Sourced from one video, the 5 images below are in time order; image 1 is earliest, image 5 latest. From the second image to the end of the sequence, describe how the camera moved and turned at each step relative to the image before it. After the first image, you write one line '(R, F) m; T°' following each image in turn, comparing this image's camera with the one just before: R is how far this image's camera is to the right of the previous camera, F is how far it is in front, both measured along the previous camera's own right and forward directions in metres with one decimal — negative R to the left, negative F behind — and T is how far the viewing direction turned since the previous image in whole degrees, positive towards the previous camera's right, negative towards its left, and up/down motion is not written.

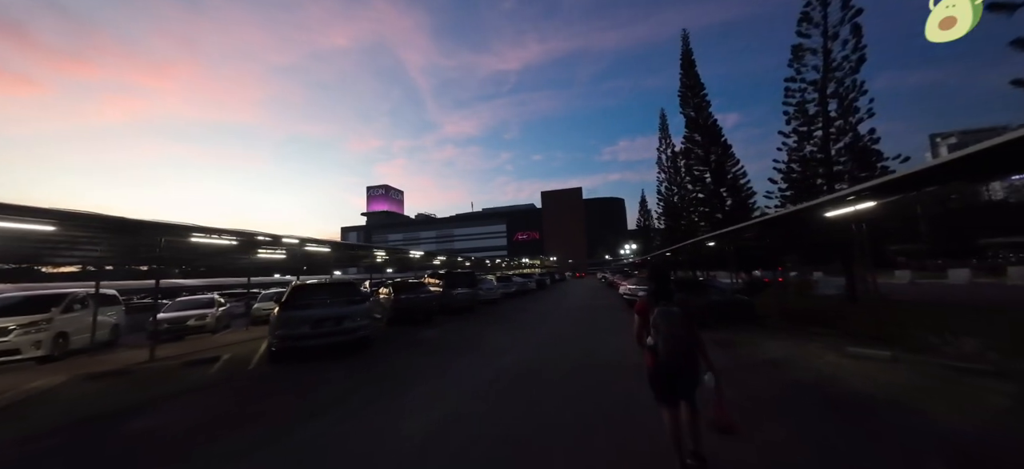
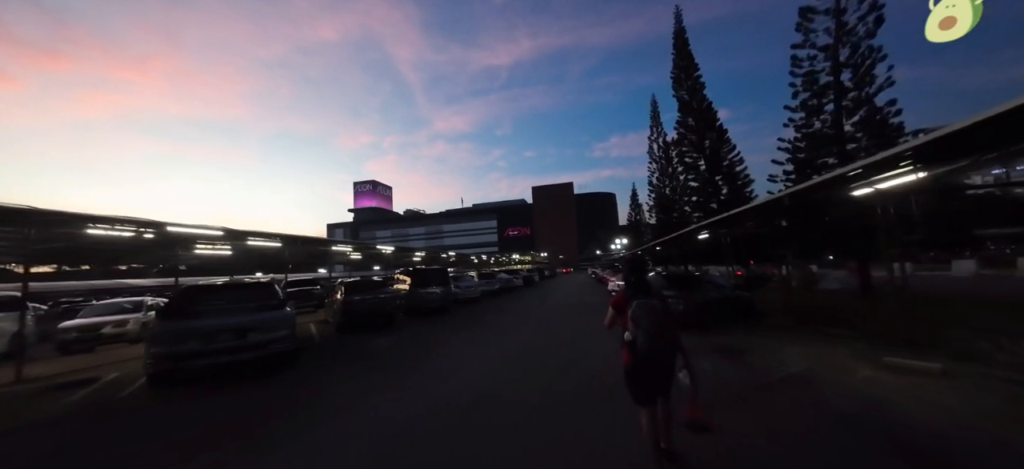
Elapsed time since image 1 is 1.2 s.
(+0.8, +1.6) m; +1°
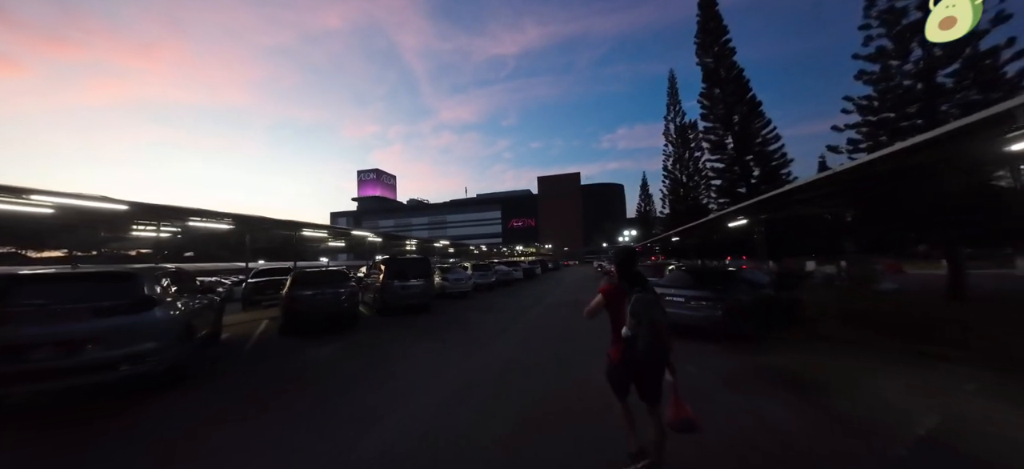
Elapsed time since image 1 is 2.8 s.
(+0.5, +2.1) m; -1°
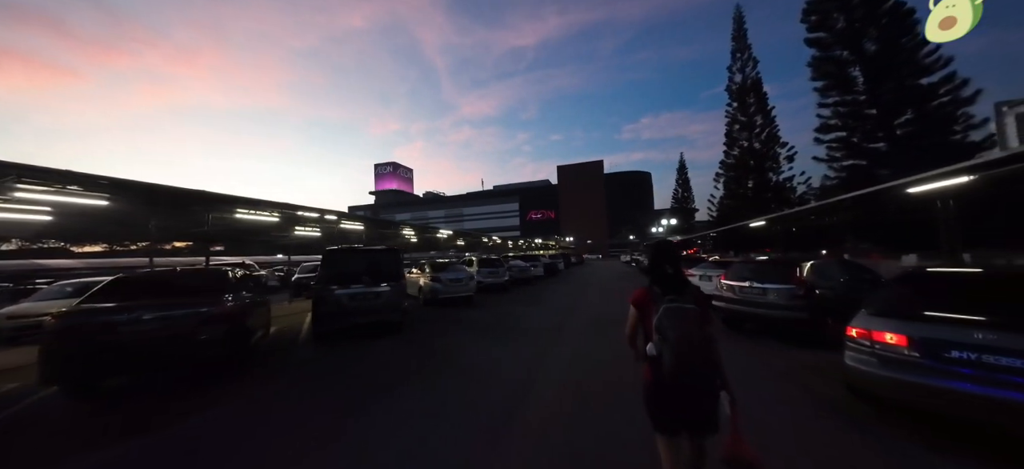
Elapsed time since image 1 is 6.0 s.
(+0.1, +4.4) m; -4°
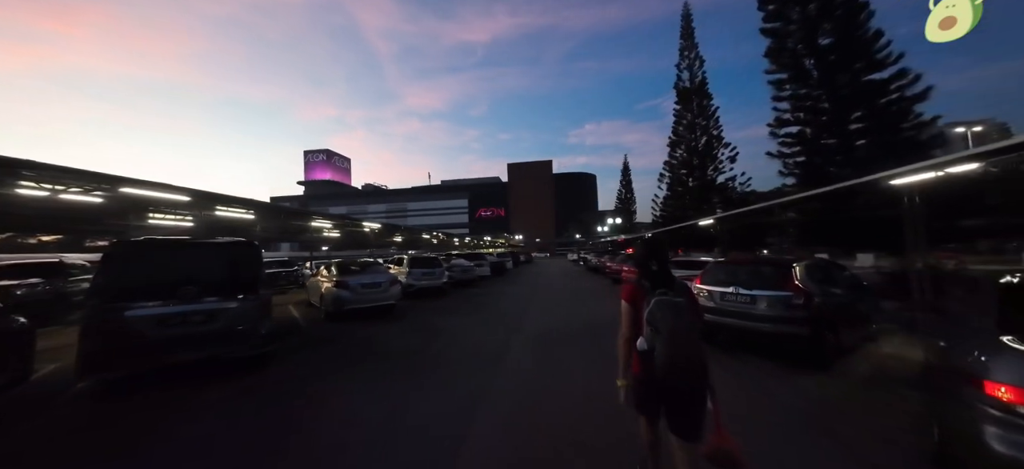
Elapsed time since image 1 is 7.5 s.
(+0.4, +1.9) m; +10°
